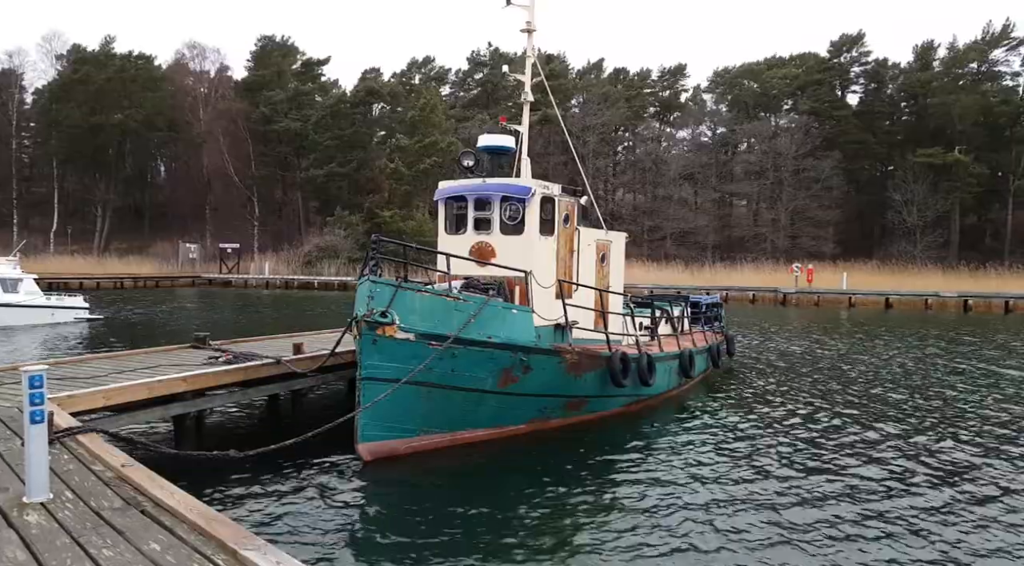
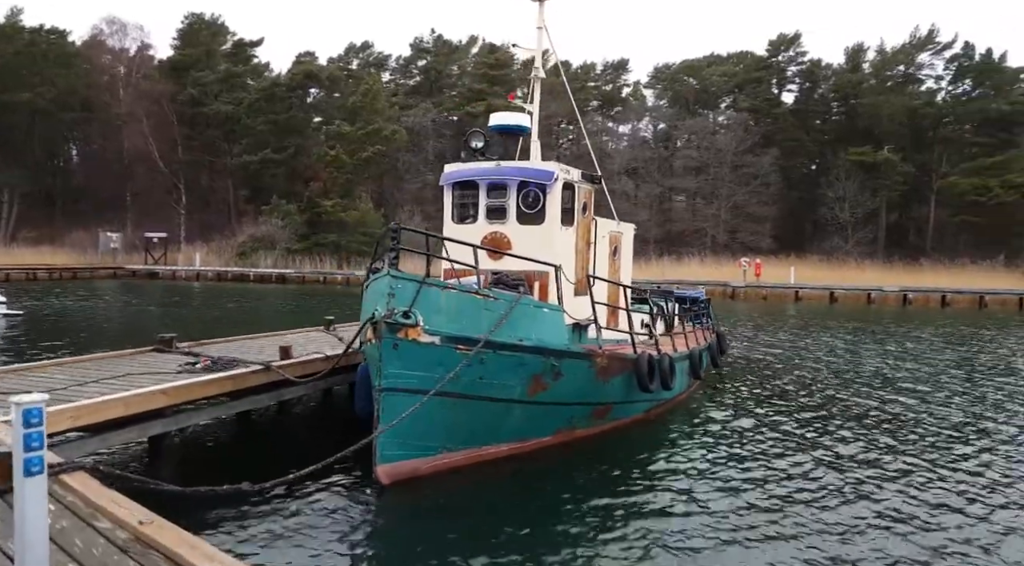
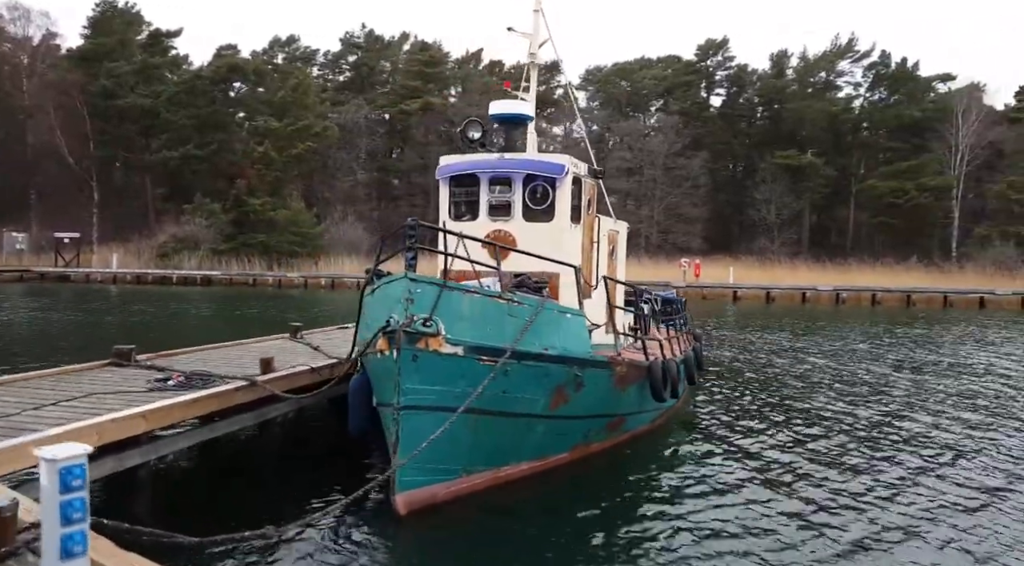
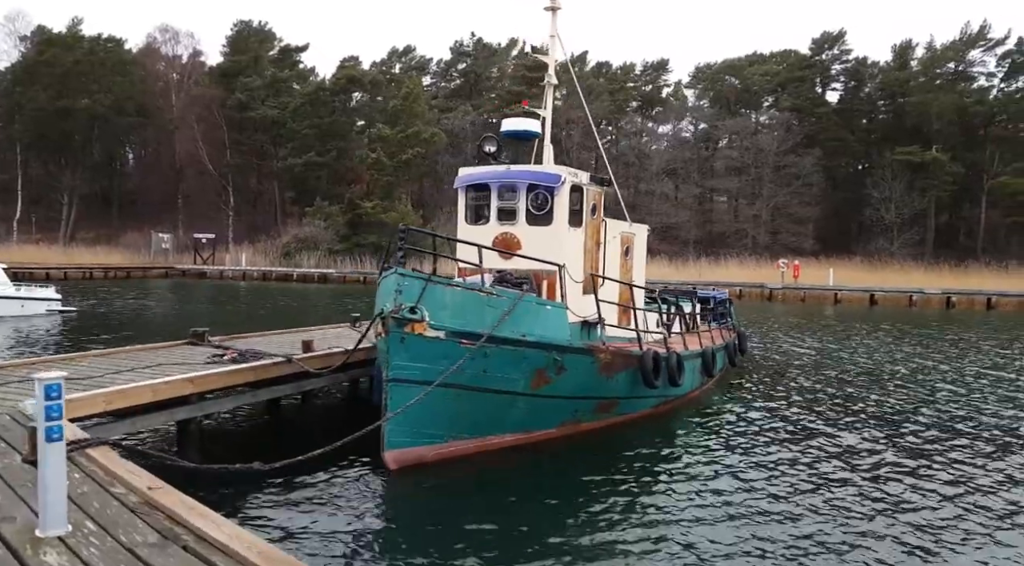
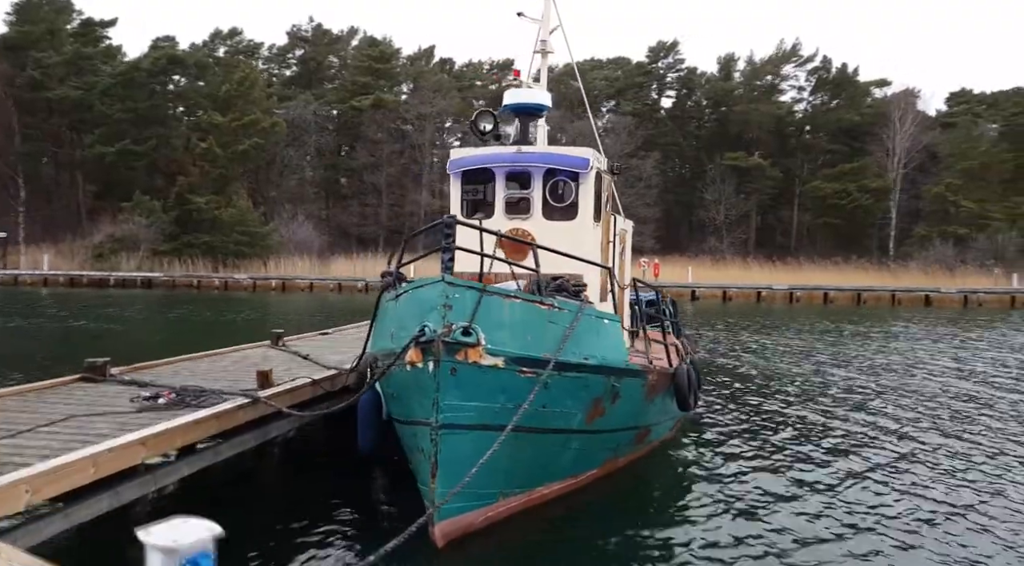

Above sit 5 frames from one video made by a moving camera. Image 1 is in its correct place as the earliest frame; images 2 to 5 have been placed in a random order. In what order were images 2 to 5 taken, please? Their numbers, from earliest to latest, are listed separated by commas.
4, 2, 3, 5
